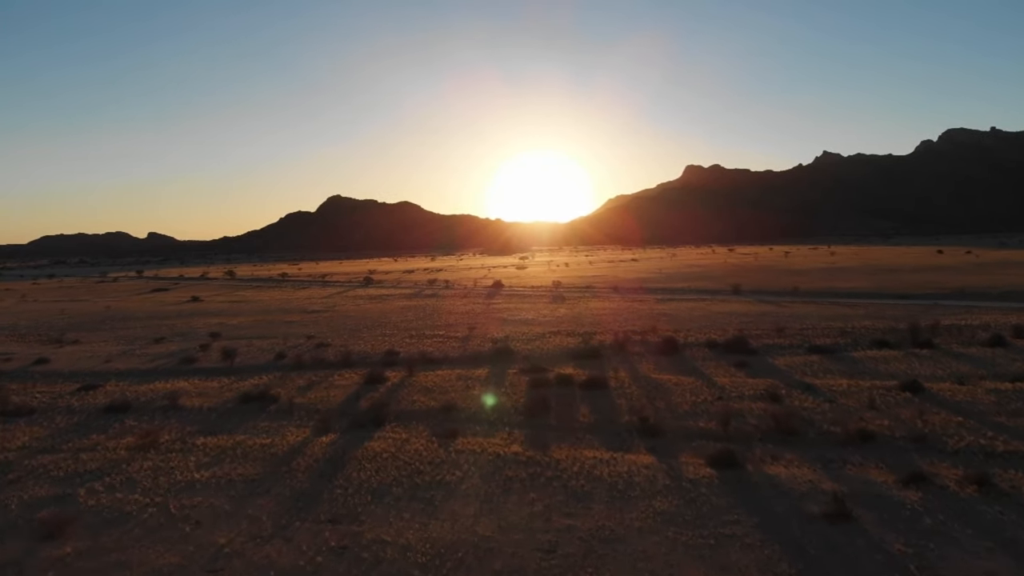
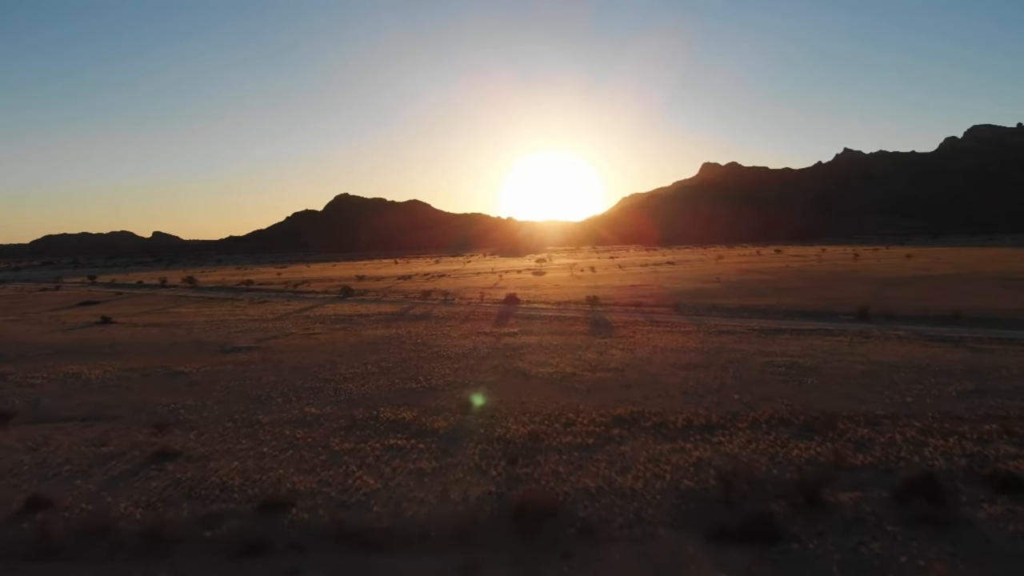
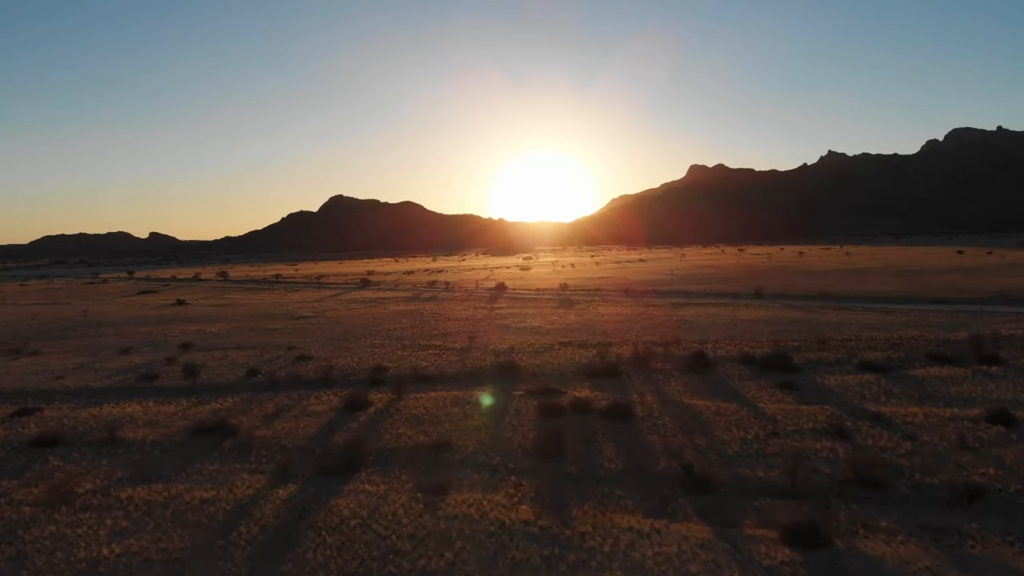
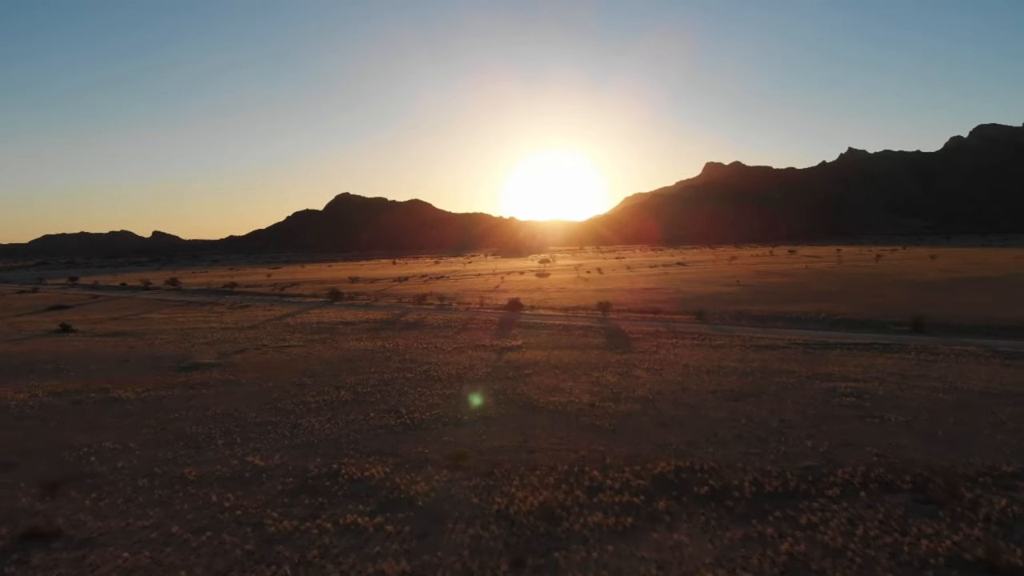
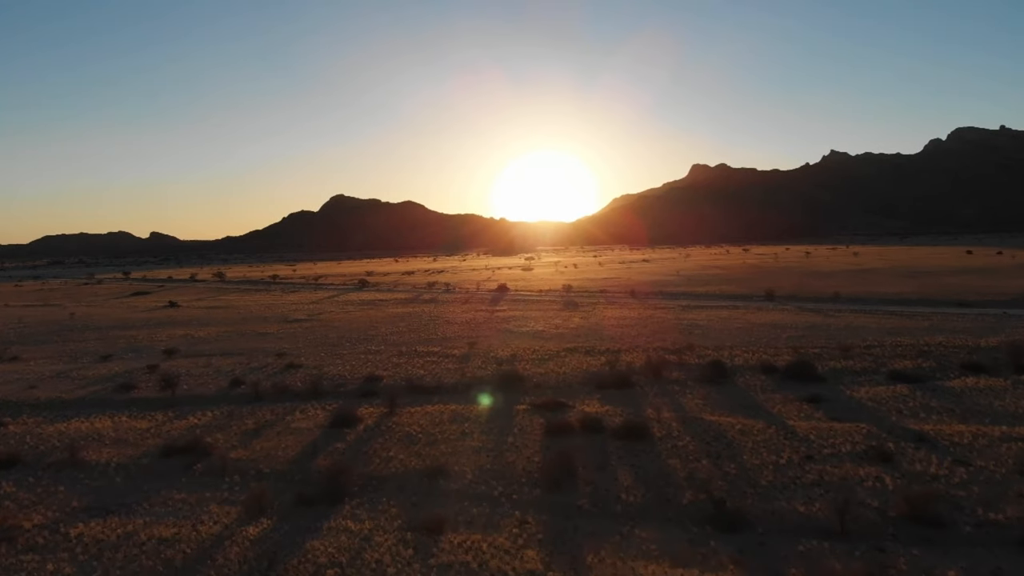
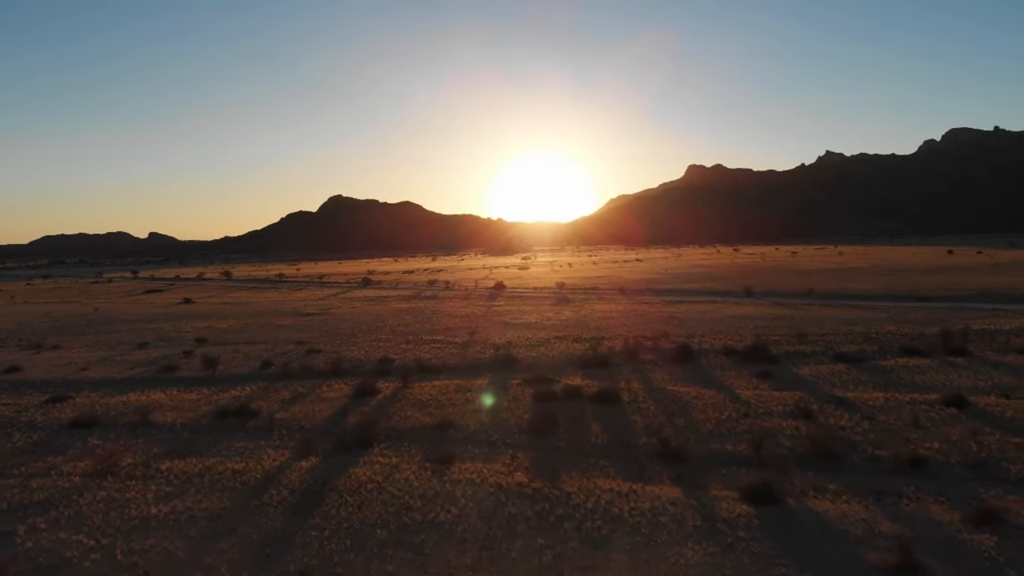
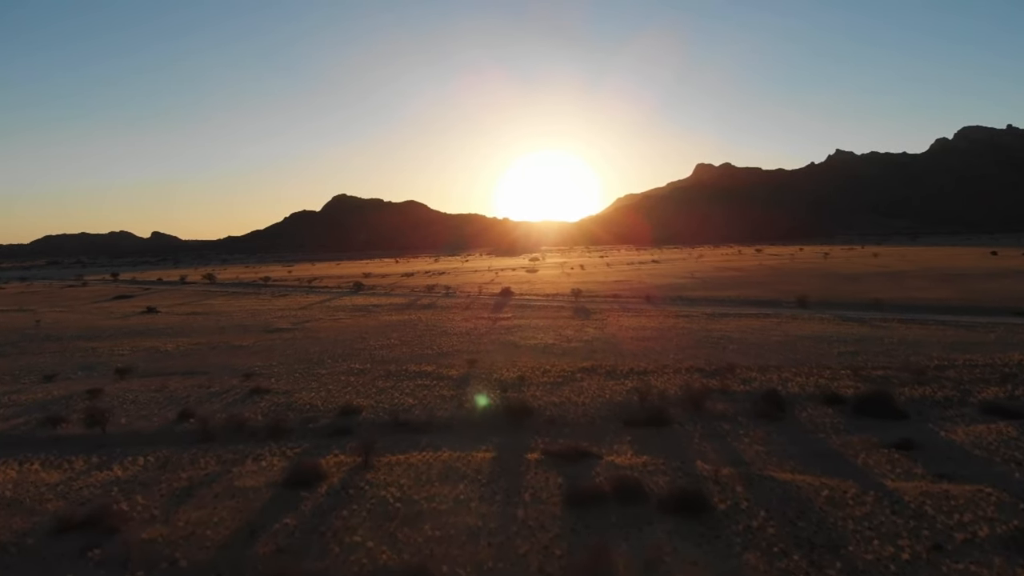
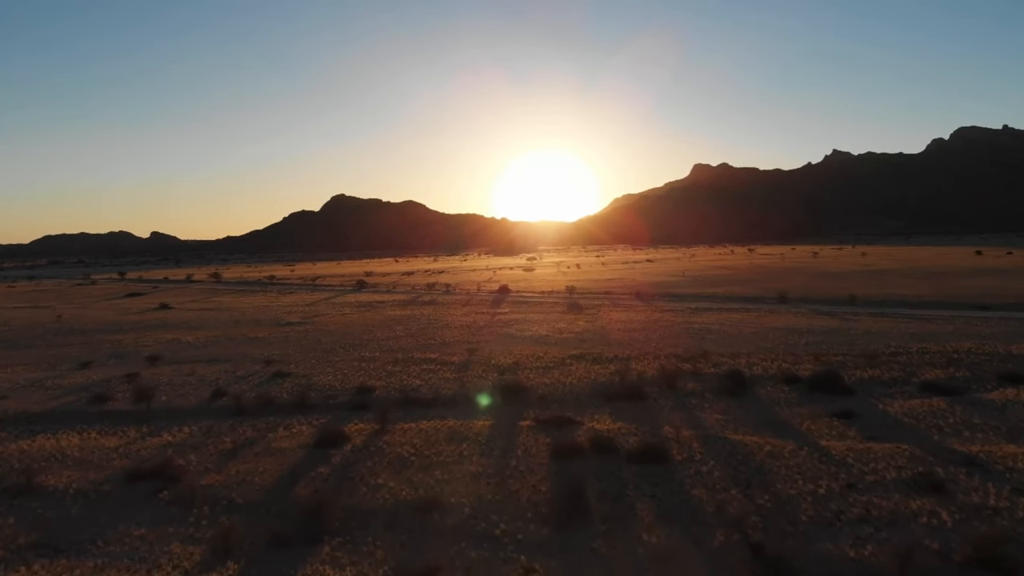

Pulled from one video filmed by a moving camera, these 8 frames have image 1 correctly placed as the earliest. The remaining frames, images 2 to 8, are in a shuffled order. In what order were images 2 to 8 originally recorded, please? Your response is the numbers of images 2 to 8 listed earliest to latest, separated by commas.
6, 3, 5, 8, 7, 2, 4
